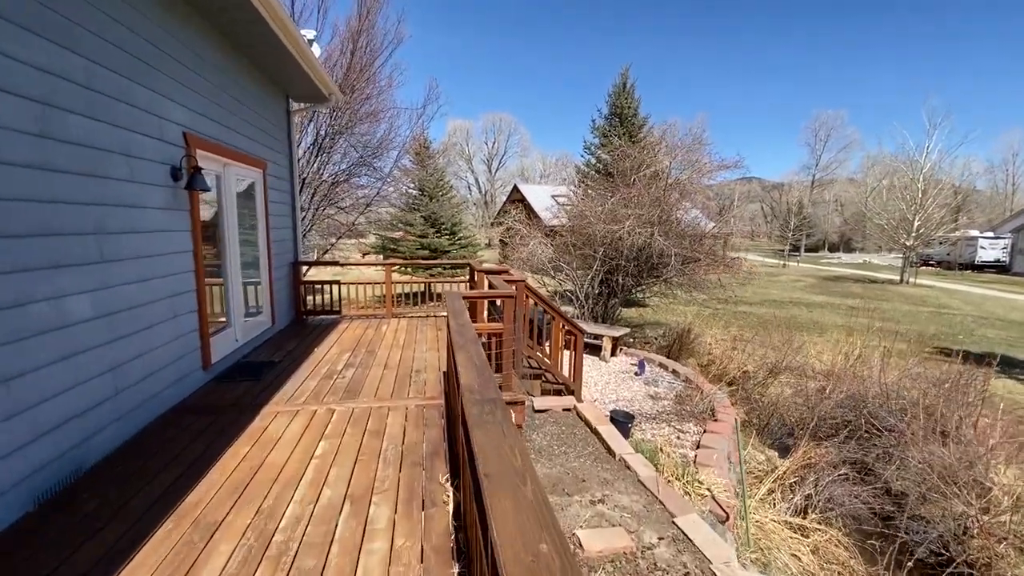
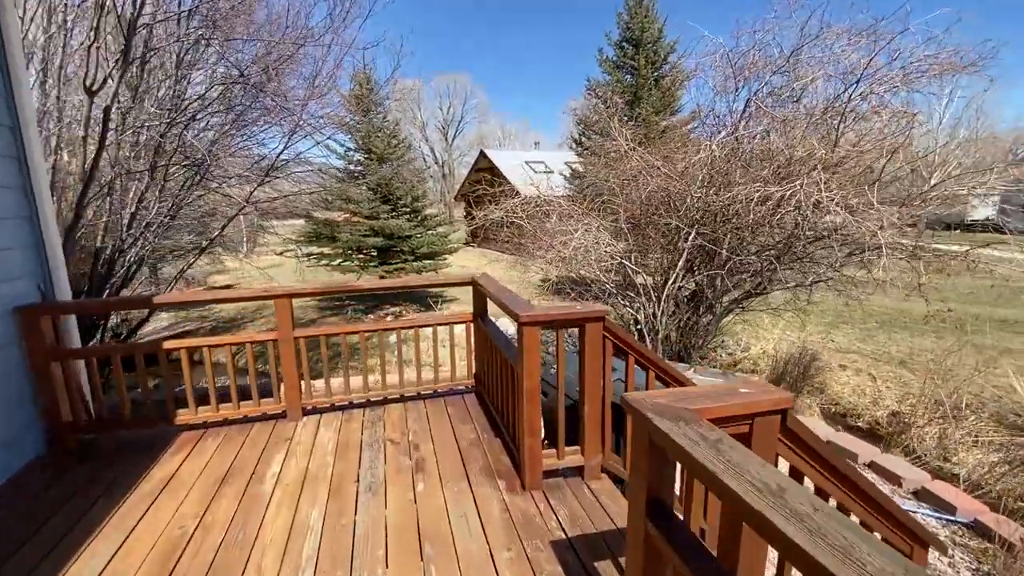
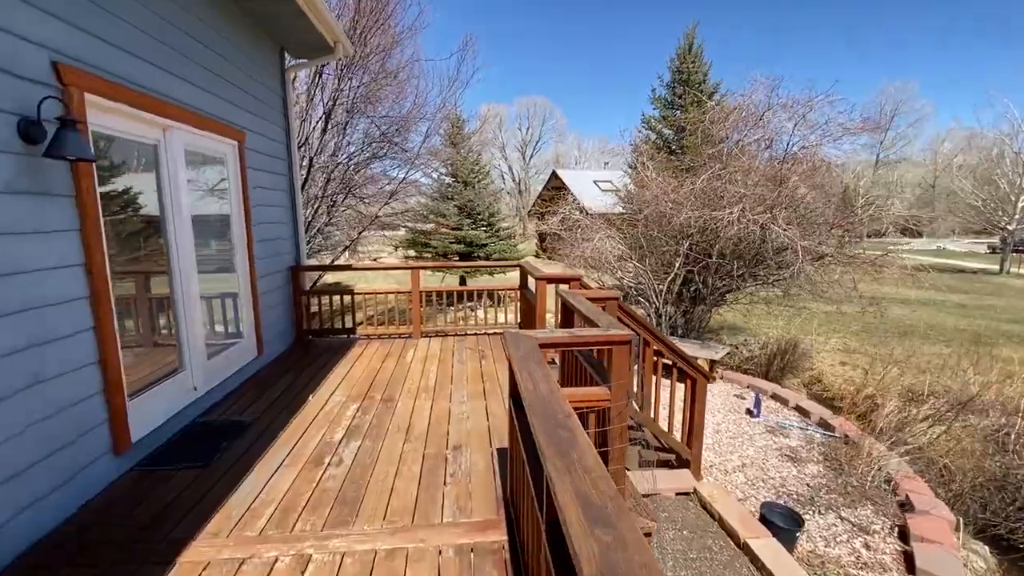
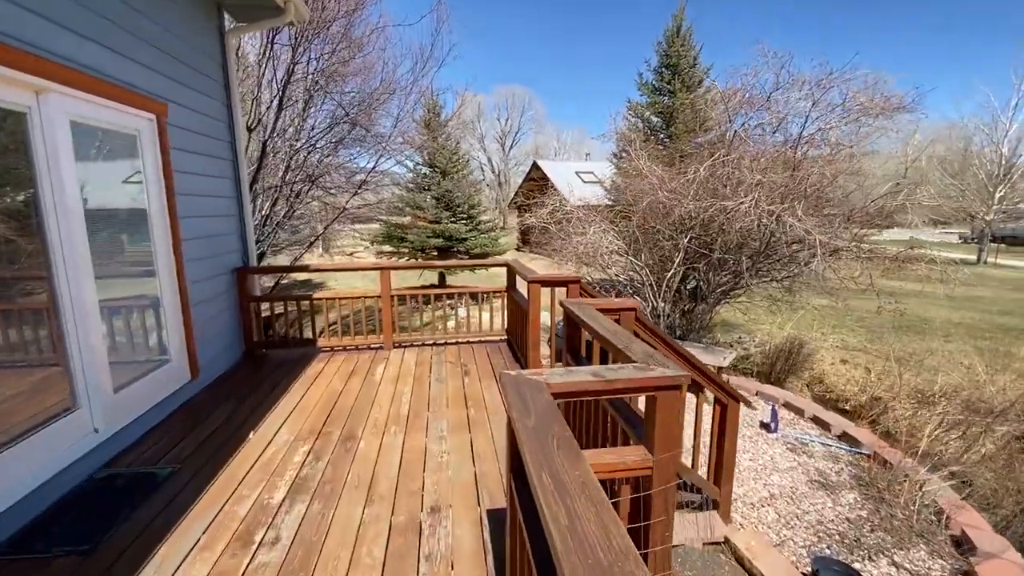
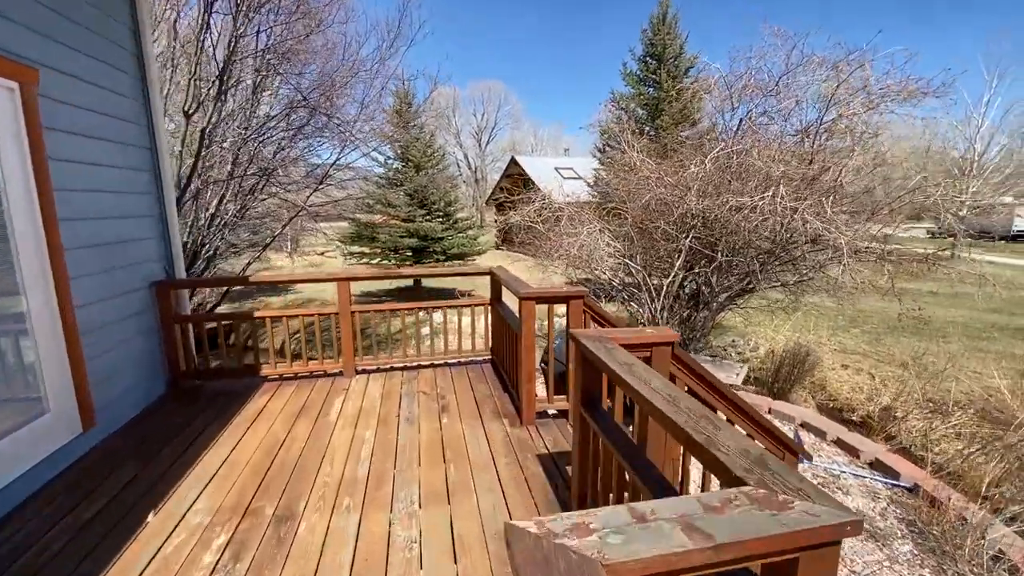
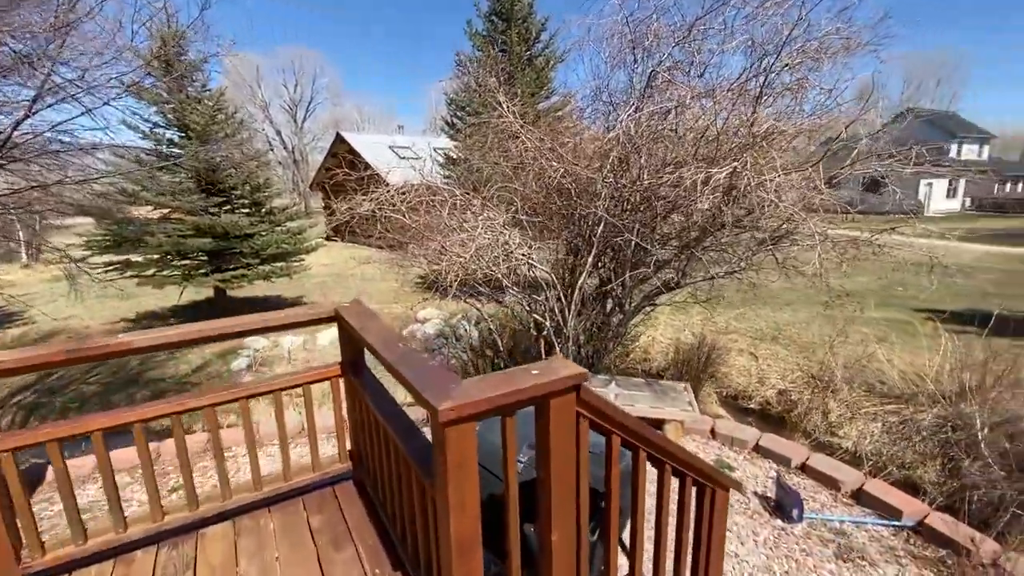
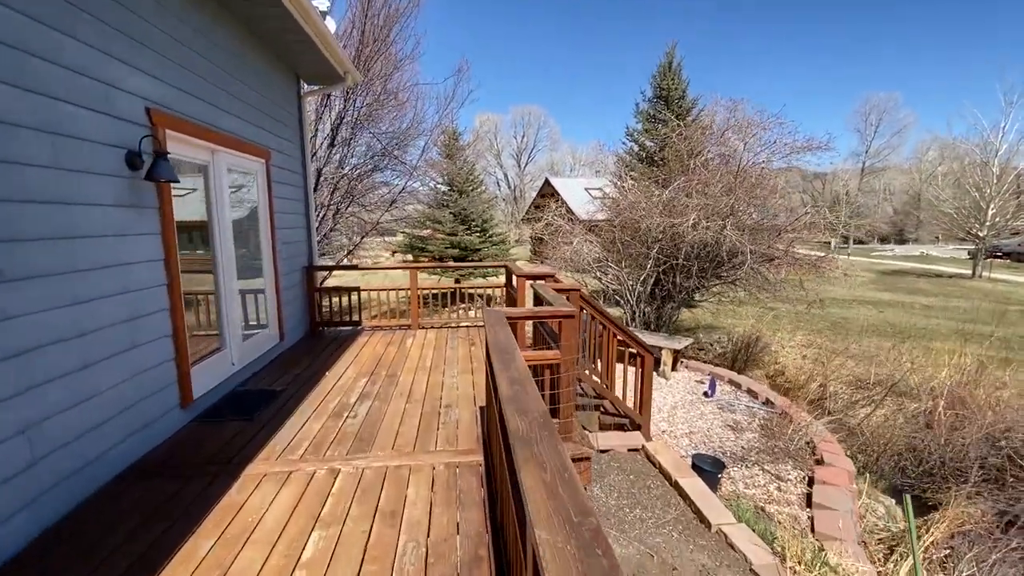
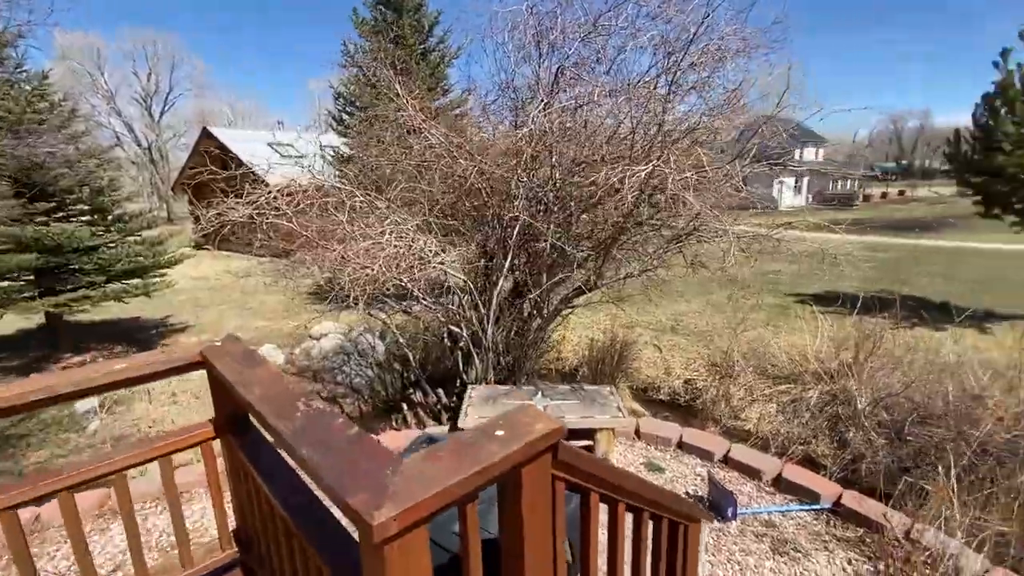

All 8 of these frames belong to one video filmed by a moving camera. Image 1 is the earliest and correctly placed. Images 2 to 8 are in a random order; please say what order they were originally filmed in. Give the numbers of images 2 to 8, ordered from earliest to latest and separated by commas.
7, 3, 4, 5, 2, 6, 8
